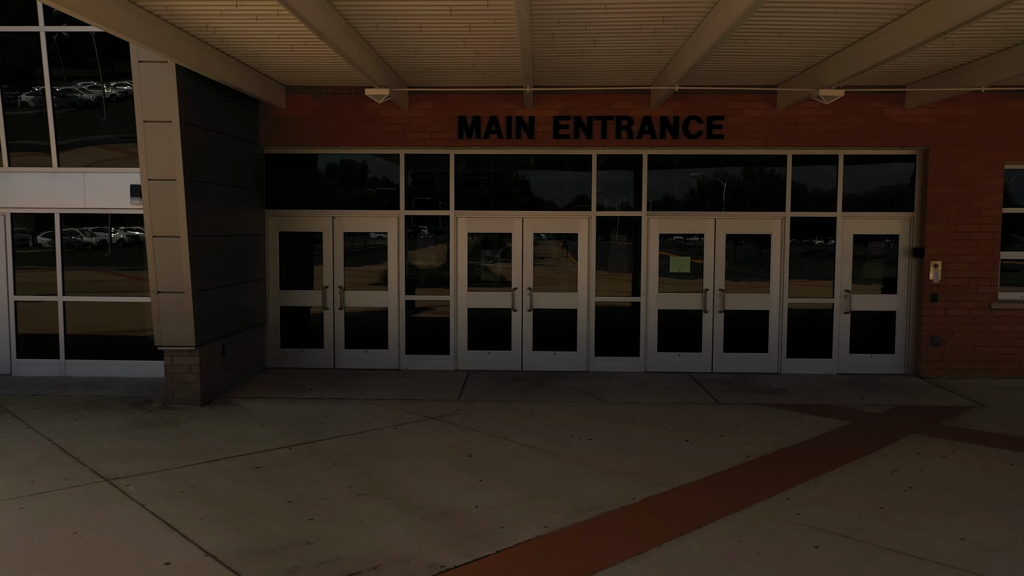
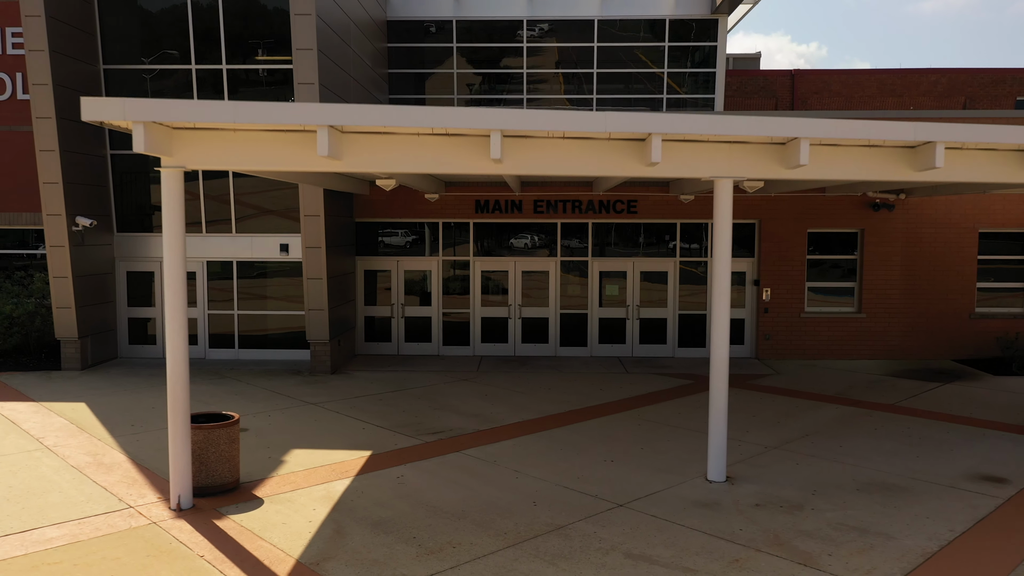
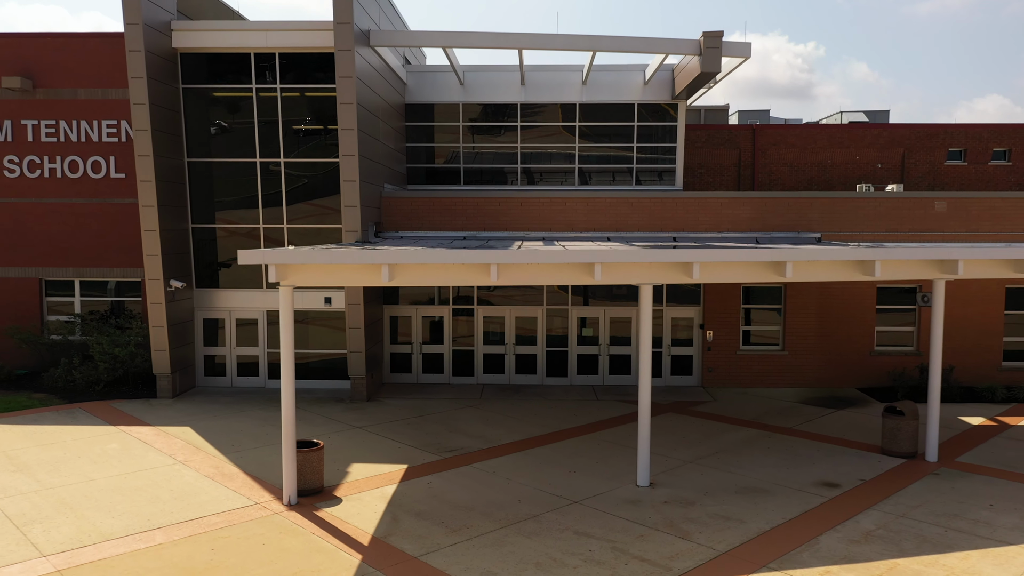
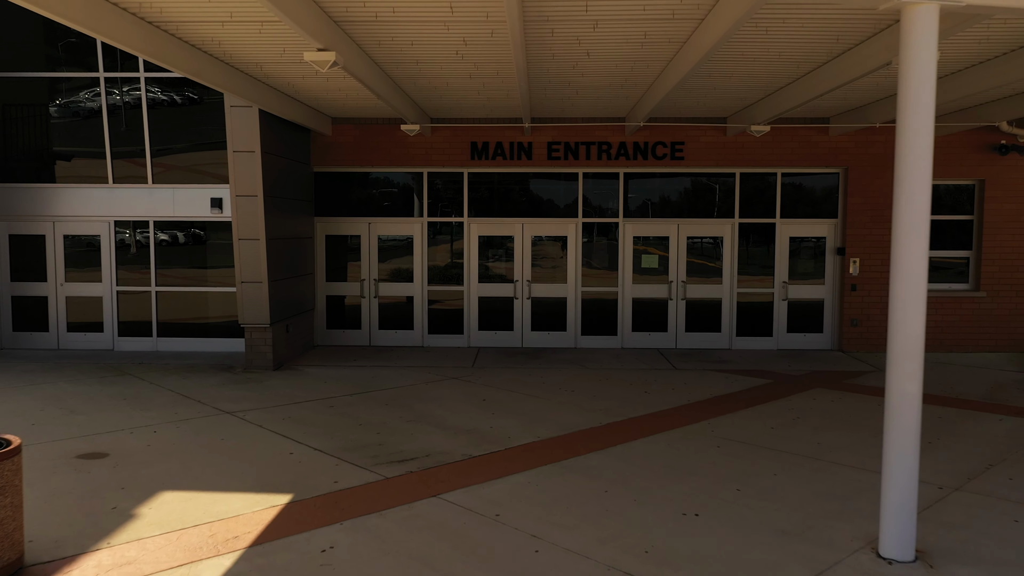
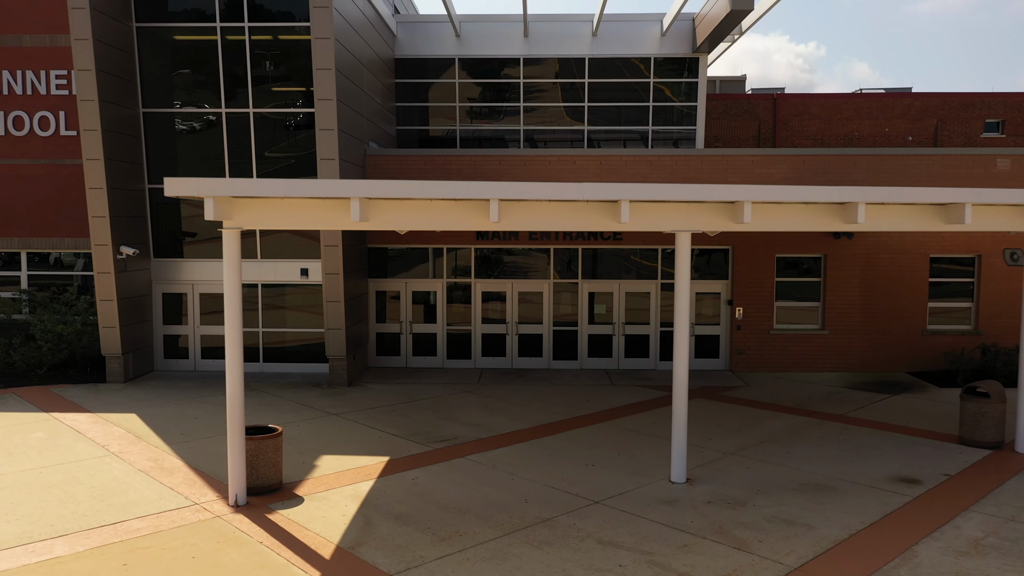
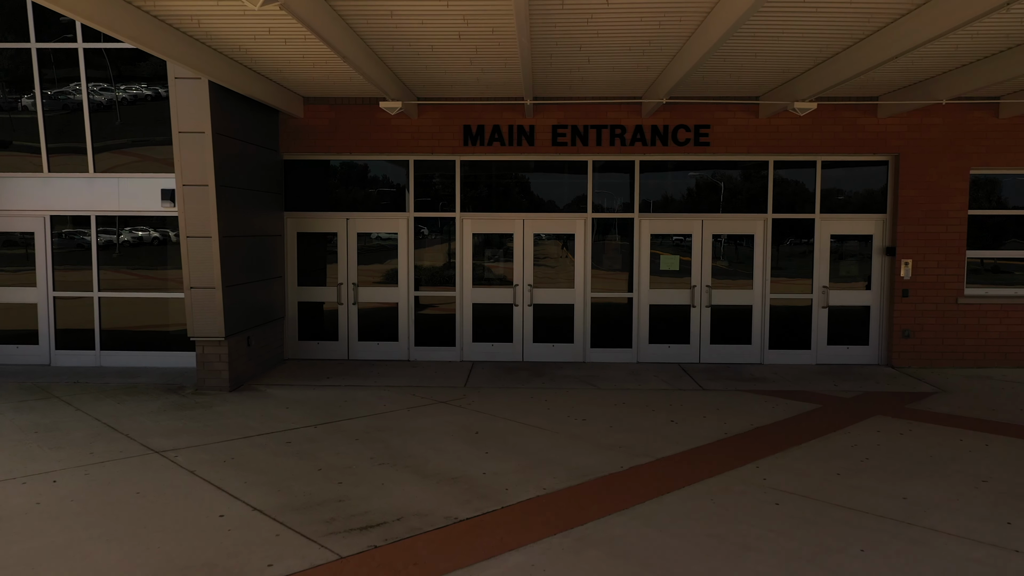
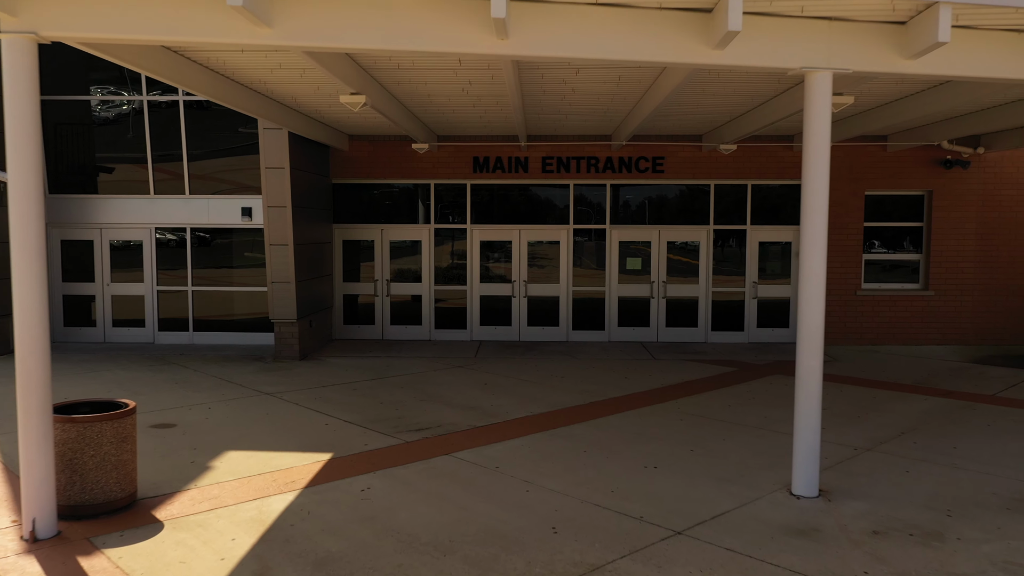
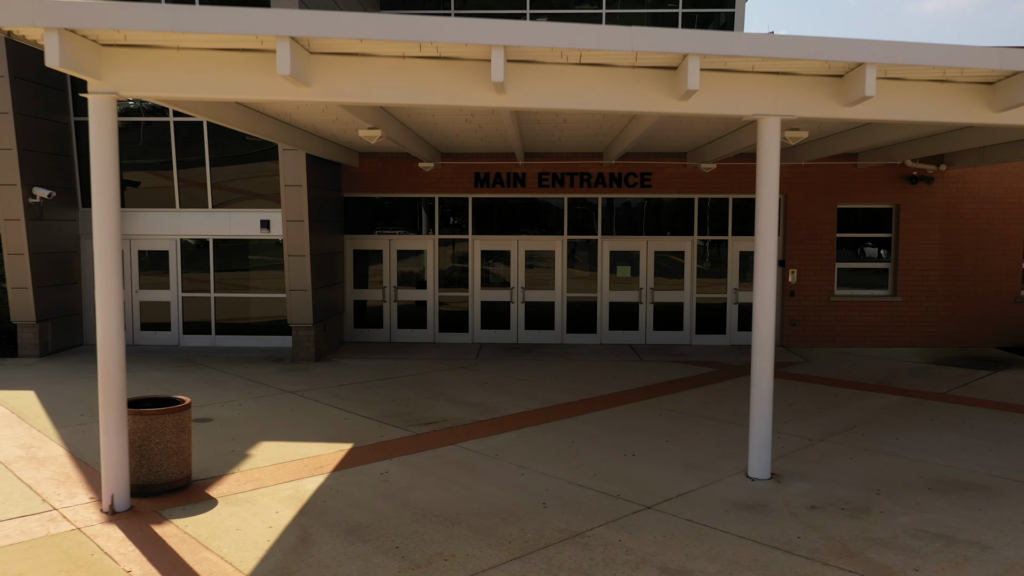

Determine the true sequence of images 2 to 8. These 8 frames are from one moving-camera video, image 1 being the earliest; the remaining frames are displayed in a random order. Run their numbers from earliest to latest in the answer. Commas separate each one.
6, 4, 7, 8, 2, 5, 3
